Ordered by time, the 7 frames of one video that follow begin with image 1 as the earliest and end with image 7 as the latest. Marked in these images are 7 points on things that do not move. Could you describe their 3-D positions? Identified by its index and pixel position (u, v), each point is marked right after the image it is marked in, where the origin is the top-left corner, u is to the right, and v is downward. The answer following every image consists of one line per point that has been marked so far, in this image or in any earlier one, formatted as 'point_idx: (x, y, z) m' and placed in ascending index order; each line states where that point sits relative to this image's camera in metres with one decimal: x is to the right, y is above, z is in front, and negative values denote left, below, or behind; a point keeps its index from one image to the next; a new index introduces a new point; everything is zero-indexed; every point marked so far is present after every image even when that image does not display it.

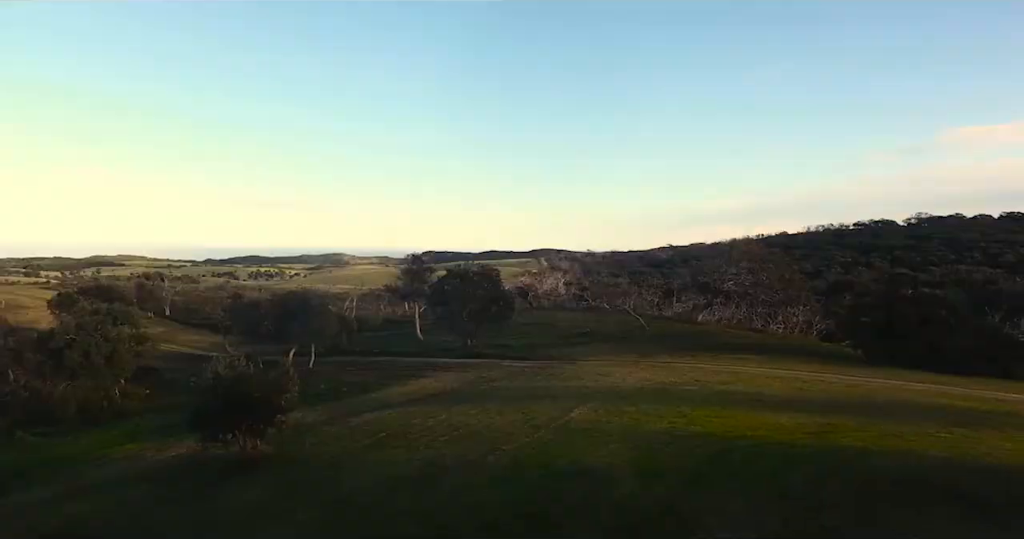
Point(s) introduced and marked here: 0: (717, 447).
0: (+6.1, -5.2, +18.1) m
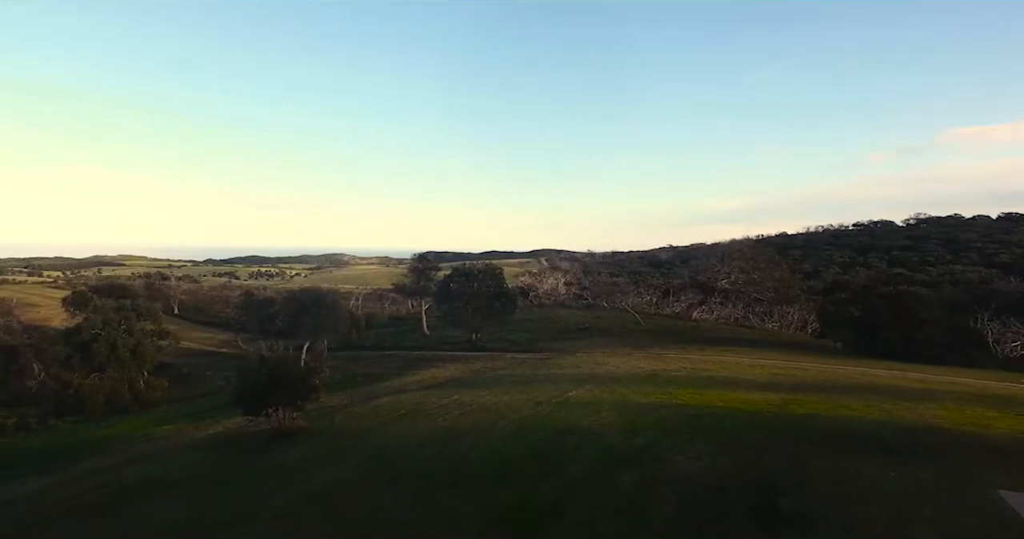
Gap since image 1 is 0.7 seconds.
0: (+6.4, -5.1, +21.3) m
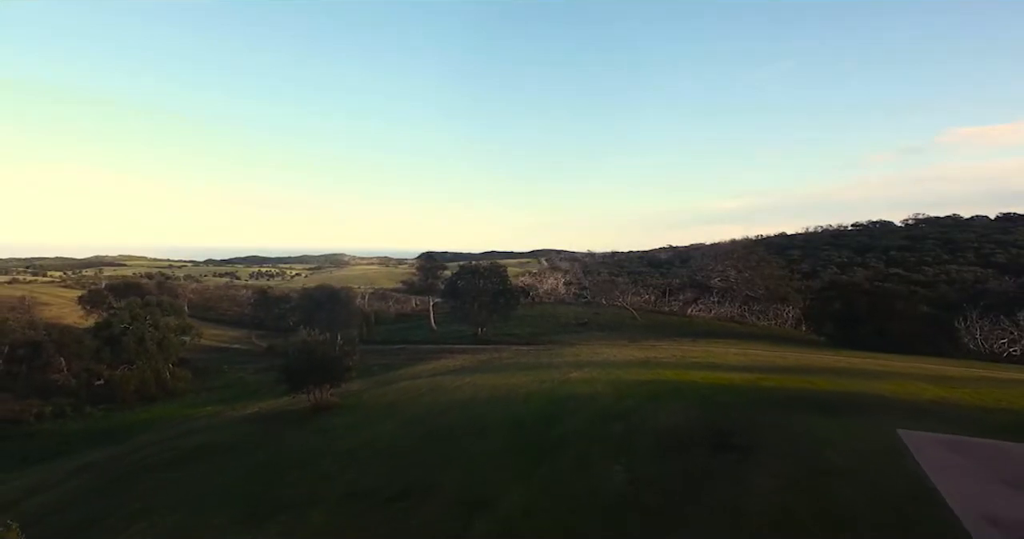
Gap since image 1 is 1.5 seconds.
0: (+6.7, -4.8, +24.9) m
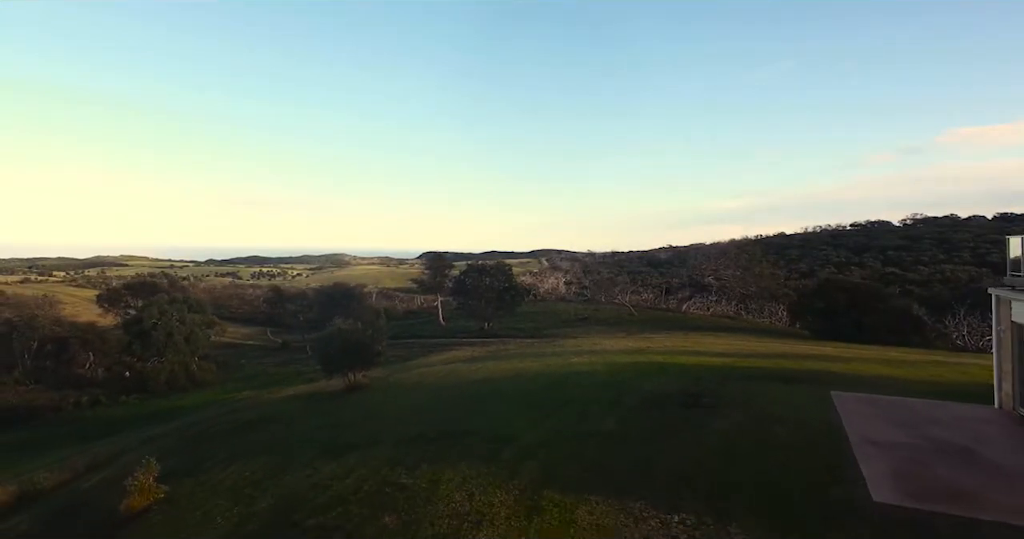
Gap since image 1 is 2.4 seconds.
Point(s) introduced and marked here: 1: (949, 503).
0: (+7.2, -4.7, +29.1) m
1: (+8.1, -4.3, +11.0) m
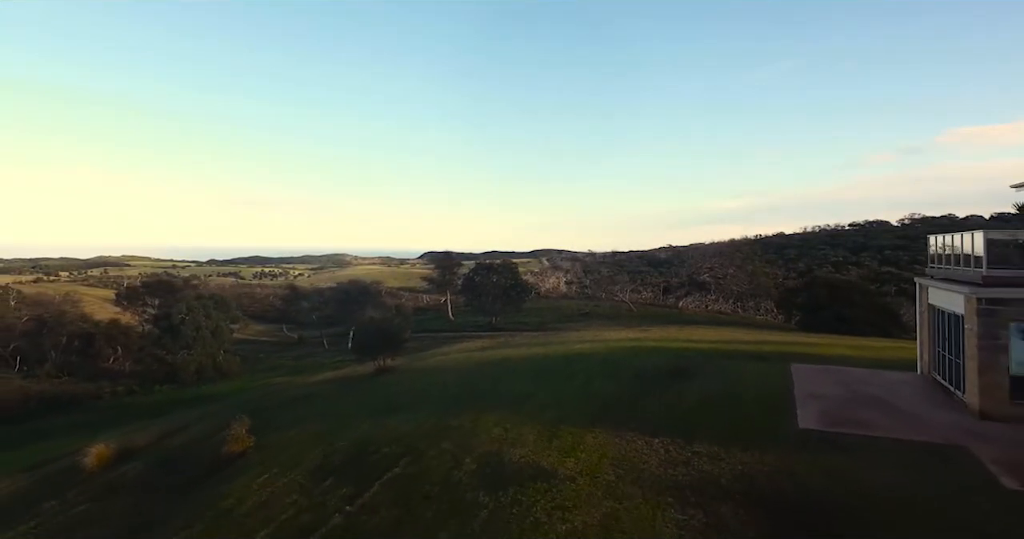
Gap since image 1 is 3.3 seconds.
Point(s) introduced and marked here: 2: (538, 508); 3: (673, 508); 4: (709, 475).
0: (+7.9, -4.5, +33.5) m
1: (+8.7, -4.1, +15.4) m
2: (+0.6, -4.8, +12.2) m
3: (+3.2, -4.7, +11.9) m
4: (+4.3, -4.5, +13.1) m
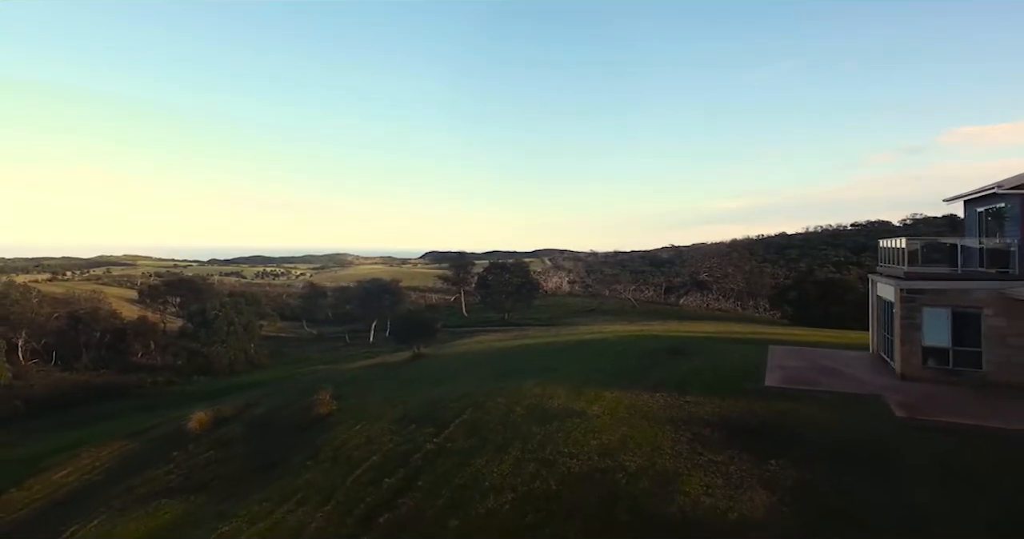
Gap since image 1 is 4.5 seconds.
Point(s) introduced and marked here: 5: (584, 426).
0: (+9.2, -4.4, +38.8) m
1: (+10.0, -4.0, +20.6) m
2: (+1.9, -4.7, +17.4) m
3: (+4.5, -4.6, +17.1) m
4: (+5.6, -4.4, +18.4) m
5: (+2.1, -4.6, +17.8) m
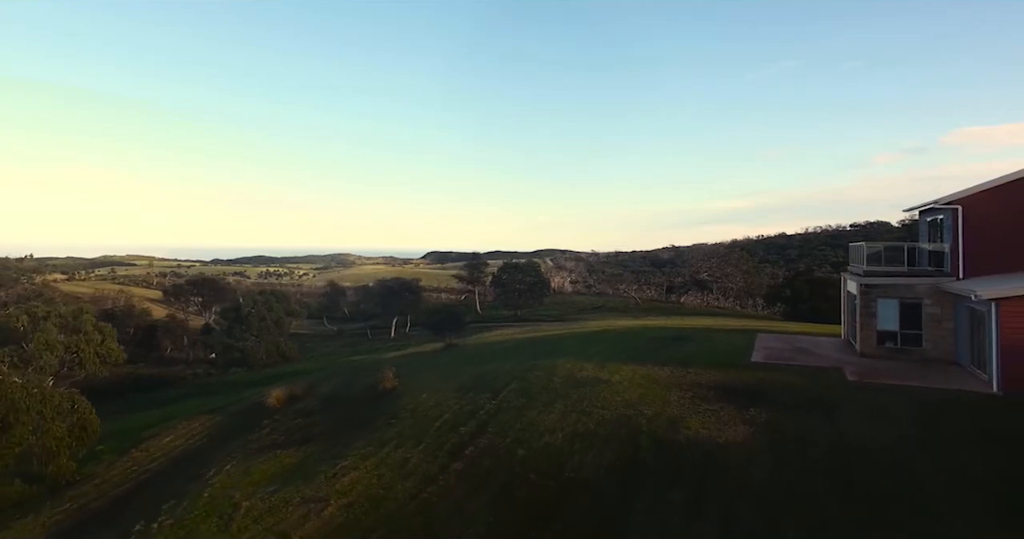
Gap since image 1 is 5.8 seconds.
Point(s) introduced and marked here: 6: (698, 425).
0: (+10.9, -4.4, +44.1) m
1: (+11.7, -4.0, +26.0) m
2: (+3.5, -4.7, +22.8) m
3: (+6.2, -4.6, +22.5) m
4: (+7.2, -4.4, +23.7) m
5: (+3.8, -4.6, +23.2) m
6: (+6.0, -5.0, +19.4) m
